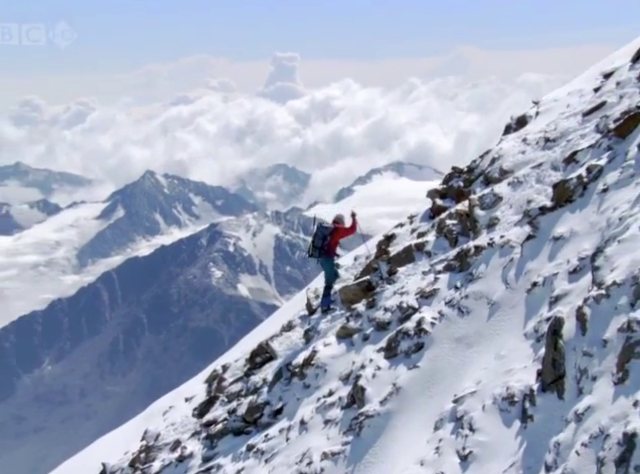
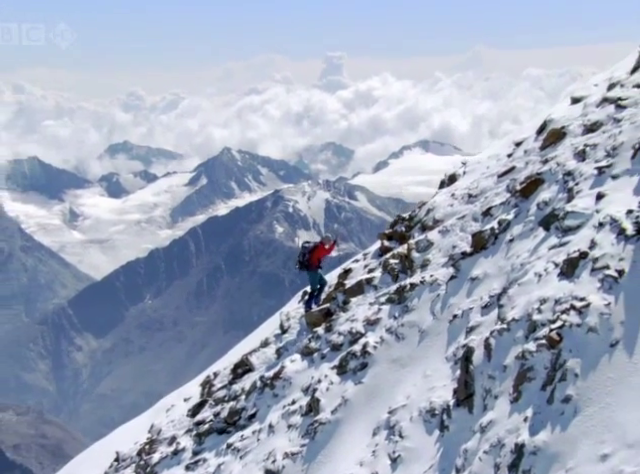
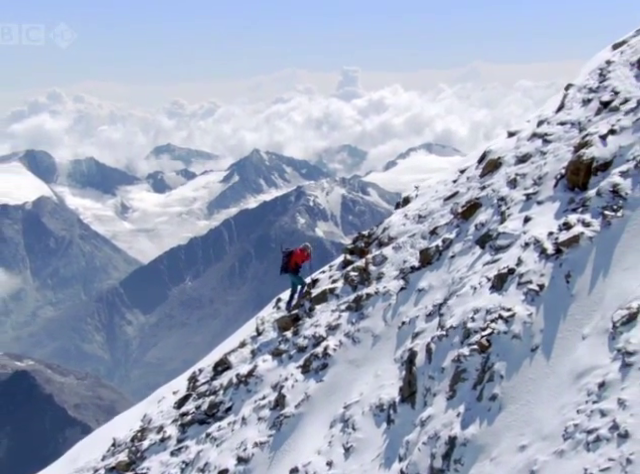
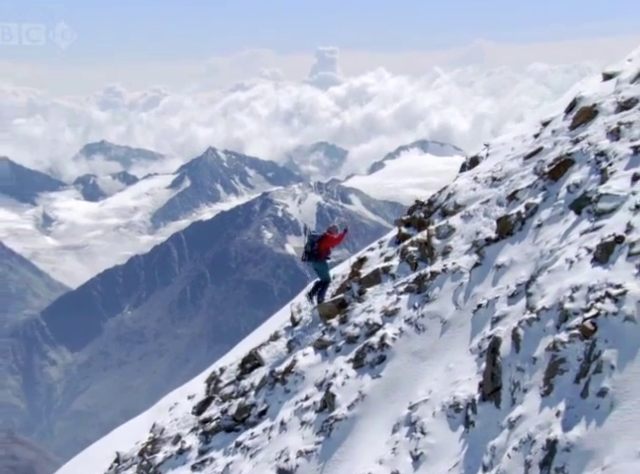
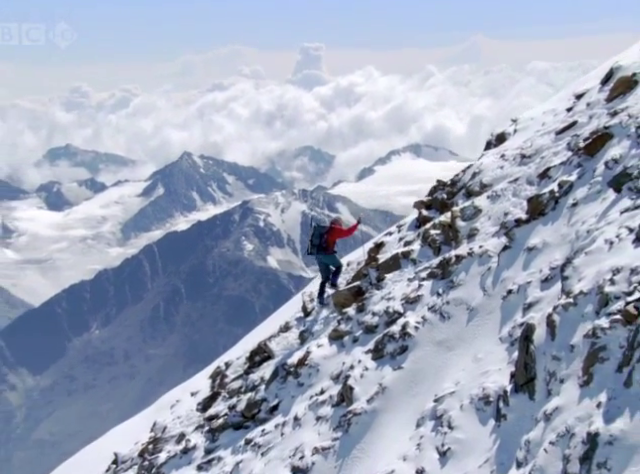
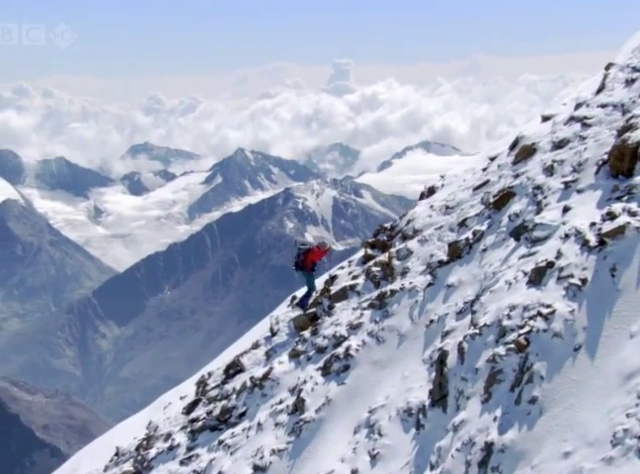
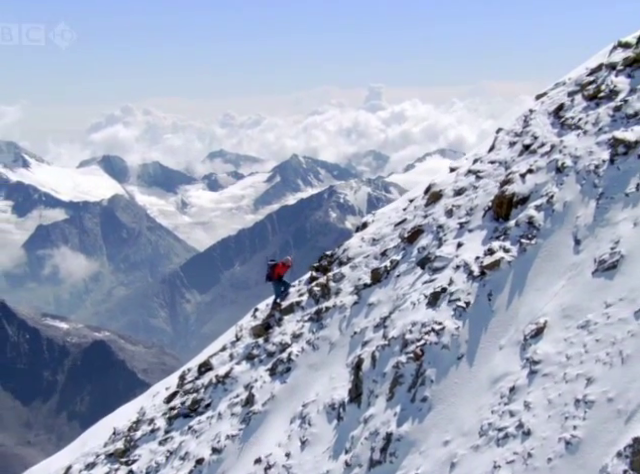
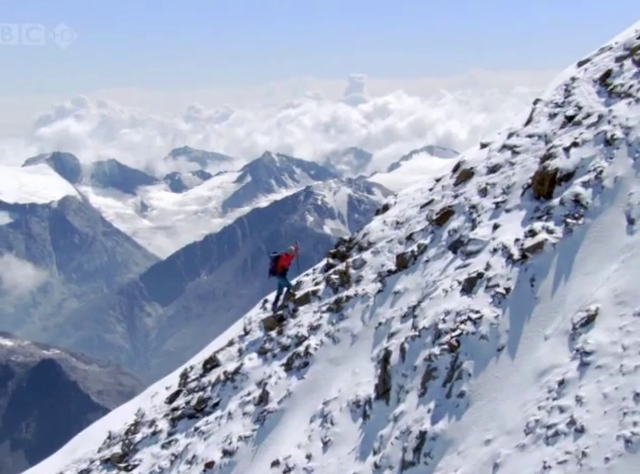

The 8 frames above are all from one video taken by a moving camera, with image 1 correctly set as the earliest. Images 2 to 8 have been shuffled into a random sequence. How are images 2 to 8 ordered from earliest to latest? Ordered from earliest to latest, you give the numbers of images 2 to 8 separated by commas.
5, 4, 2, 6, 3, 8, 7
